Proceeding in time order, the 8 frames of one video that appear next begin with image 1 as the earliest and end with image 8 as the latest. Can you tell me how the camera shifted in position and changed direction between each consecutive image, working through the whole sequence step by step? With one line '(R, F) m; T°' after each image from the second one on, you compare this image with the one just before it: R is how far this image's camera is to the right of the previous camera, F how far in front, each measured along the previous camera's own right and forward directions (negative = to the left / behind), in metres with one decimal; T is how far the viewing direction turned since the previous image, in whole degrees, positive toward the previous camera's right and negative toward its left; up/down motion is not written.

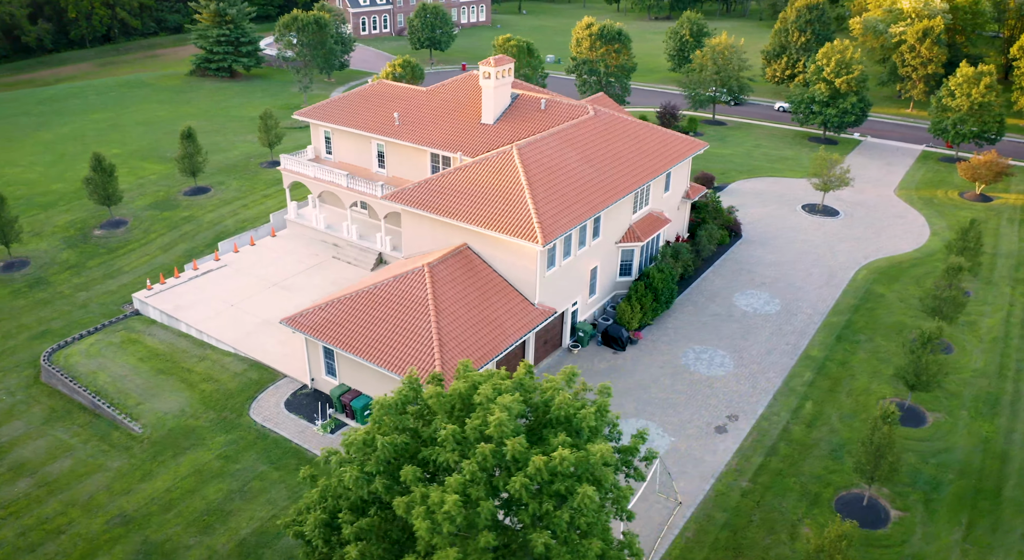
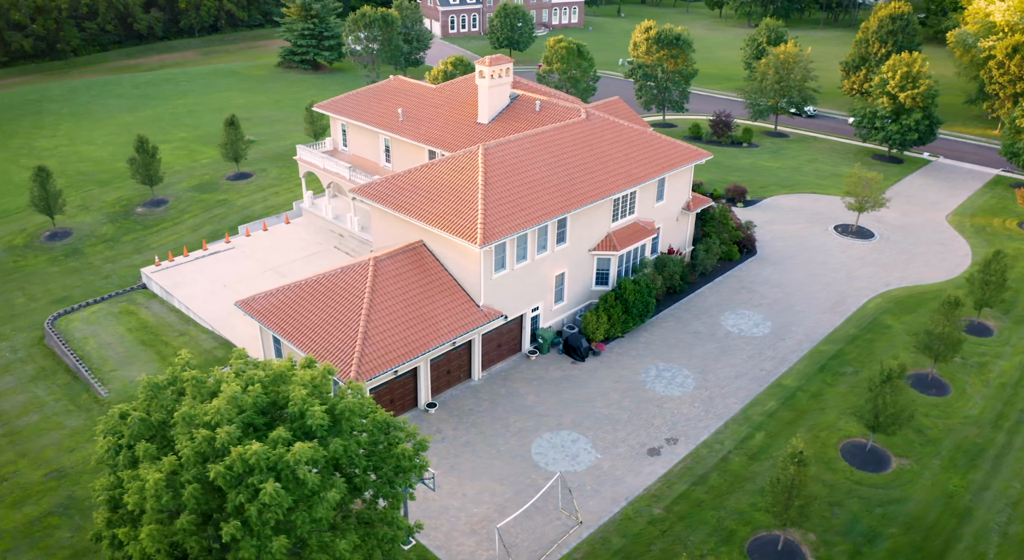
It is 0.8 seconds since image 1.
(+6.0, +0.8) m; -8°
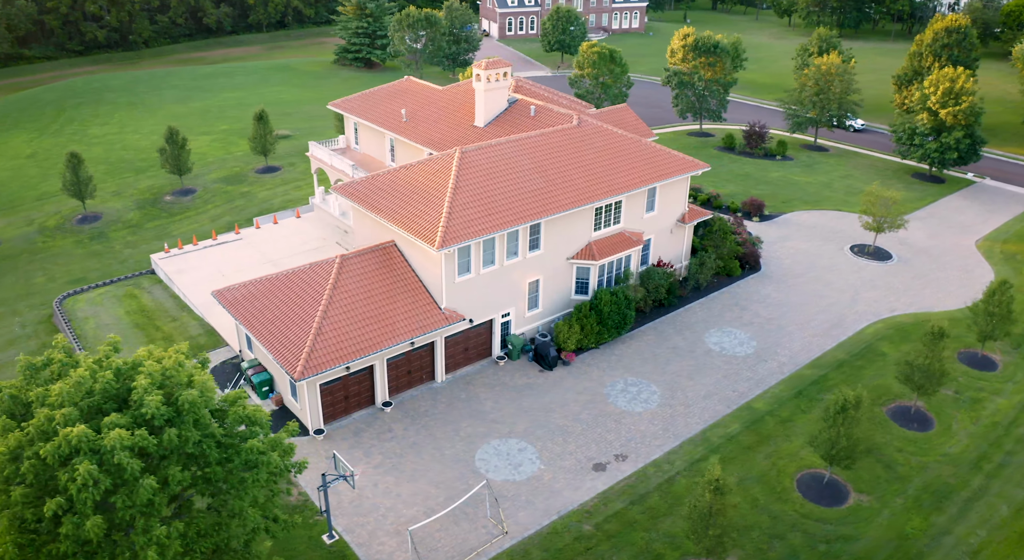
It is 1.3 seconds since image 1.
(+4.0, +0.3) m; -5°
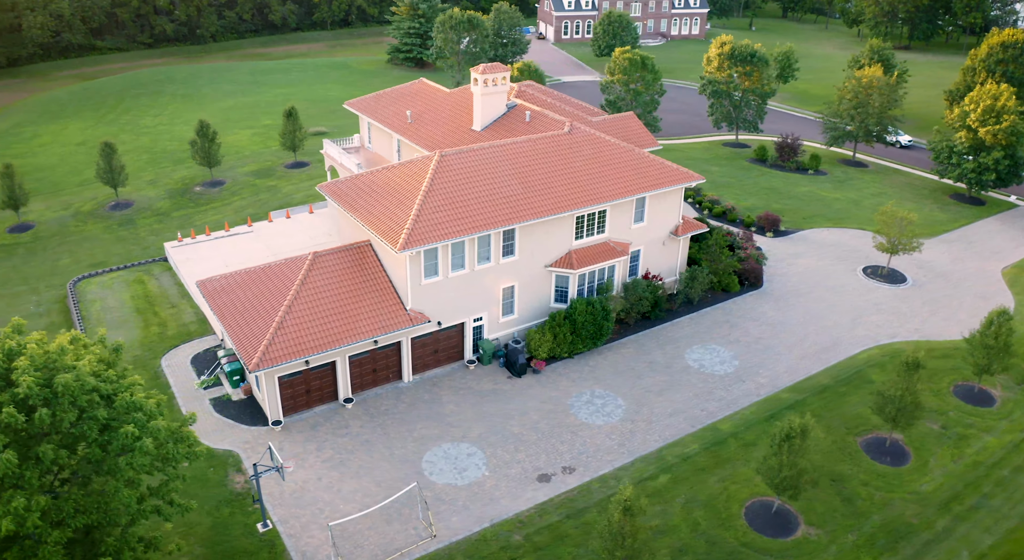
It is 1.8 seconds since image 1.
(+3.8, +0.2) m; -5°
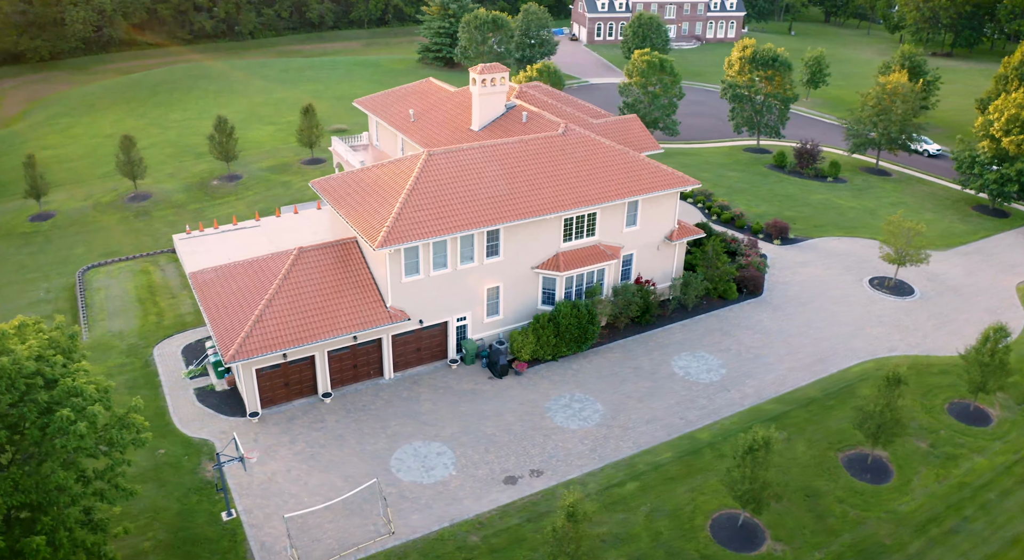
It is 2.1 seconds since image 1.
(+2.3, +0.1) m; -3°
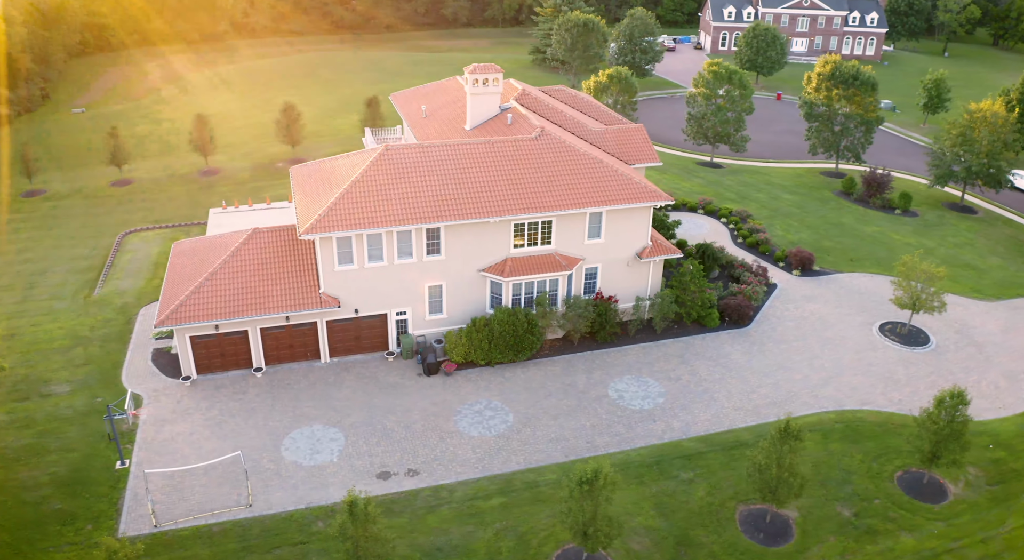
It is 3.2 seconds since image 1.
(+8.5, +1.1) m; -11°
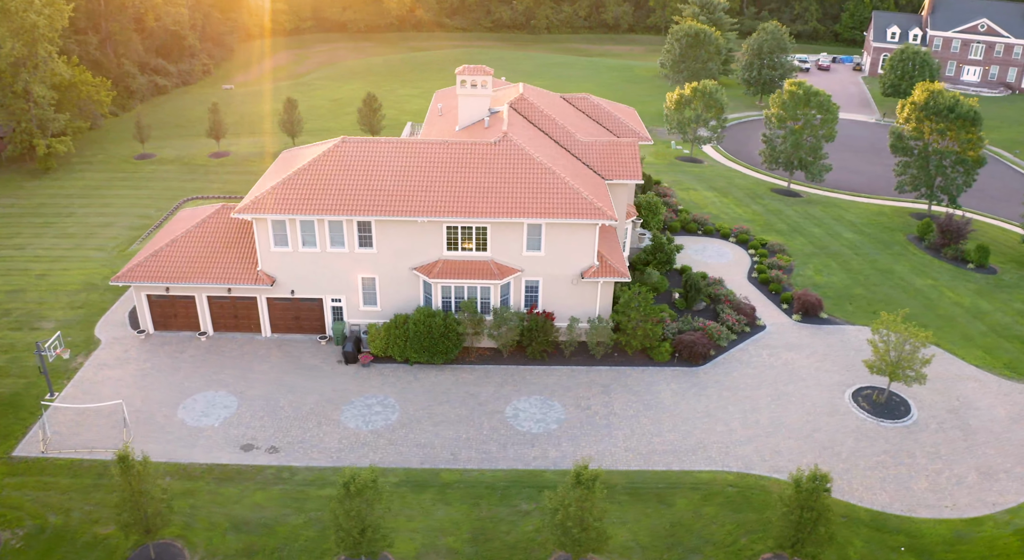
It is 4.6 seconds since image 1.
(+10.5, +1.6) m; -14°
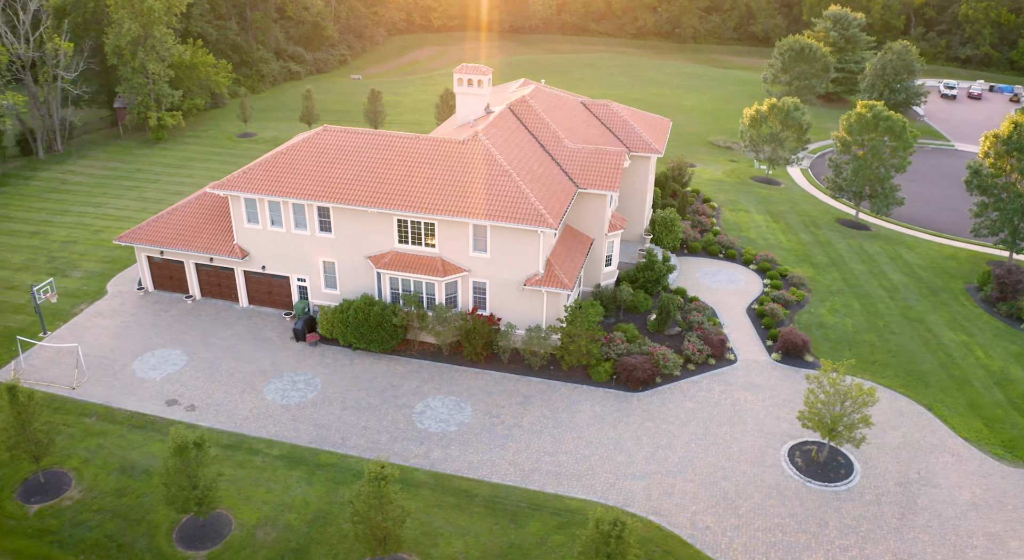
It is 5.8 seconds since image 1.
(+9.2, +1.2) m; -13°
